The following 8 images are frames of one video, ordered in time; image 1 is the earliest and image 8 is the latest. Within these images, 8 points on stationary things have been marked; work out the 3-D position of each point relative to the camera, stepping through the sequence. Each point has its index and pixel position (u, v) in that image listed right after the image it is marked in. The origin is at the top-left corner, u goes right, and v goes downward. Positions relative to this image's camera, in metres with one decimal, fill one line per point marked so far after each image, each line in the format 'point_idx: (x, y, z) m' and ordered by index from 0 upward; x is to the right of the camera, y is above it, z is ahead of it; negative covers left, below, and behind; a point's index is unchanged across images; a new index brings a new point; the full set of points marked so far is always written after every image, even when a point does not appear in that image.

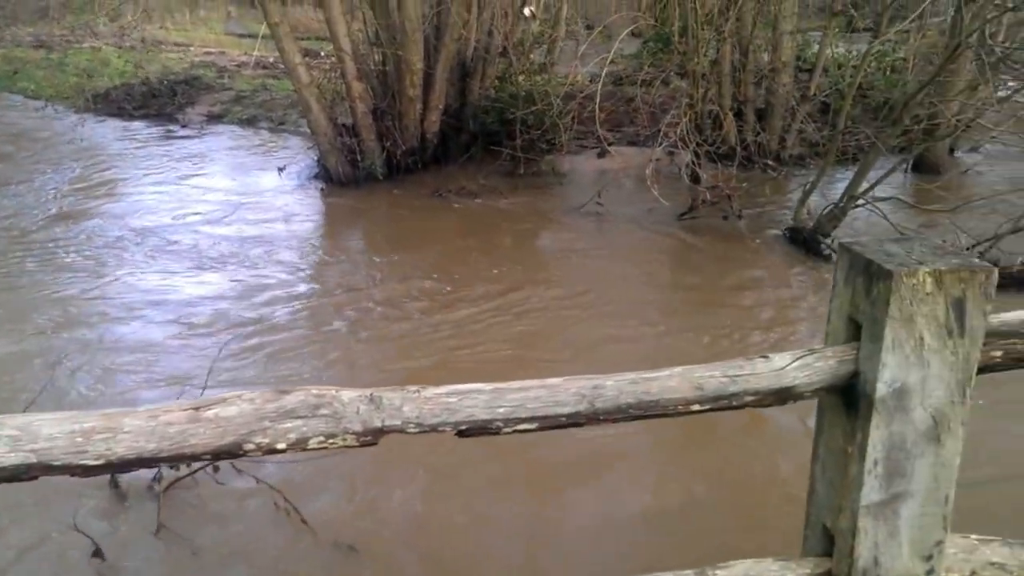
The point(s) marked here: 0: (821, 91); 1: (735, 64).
0: (+4.2, +2.6, +9.7) m
1: (+3.0, +3.1, +9.9) m
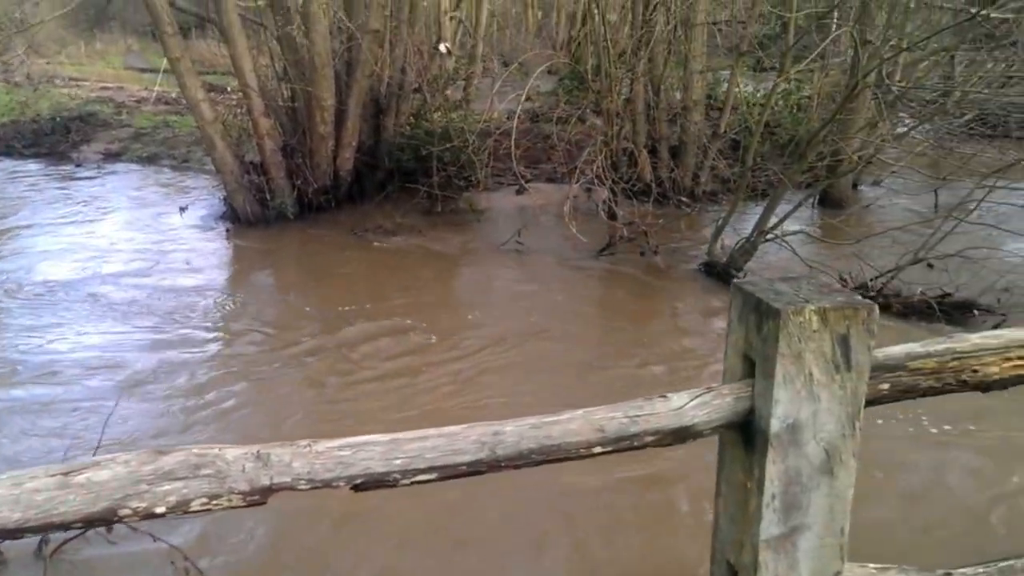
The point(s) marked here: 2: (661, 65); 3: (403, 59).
0: (+3.0, +2.2, +9.9) m
1: (+1.9, +2.6, +10.0) m
2: (+2.0, +3.0, +9.8) m
3: (-1.5, +3.2, +10.0) m
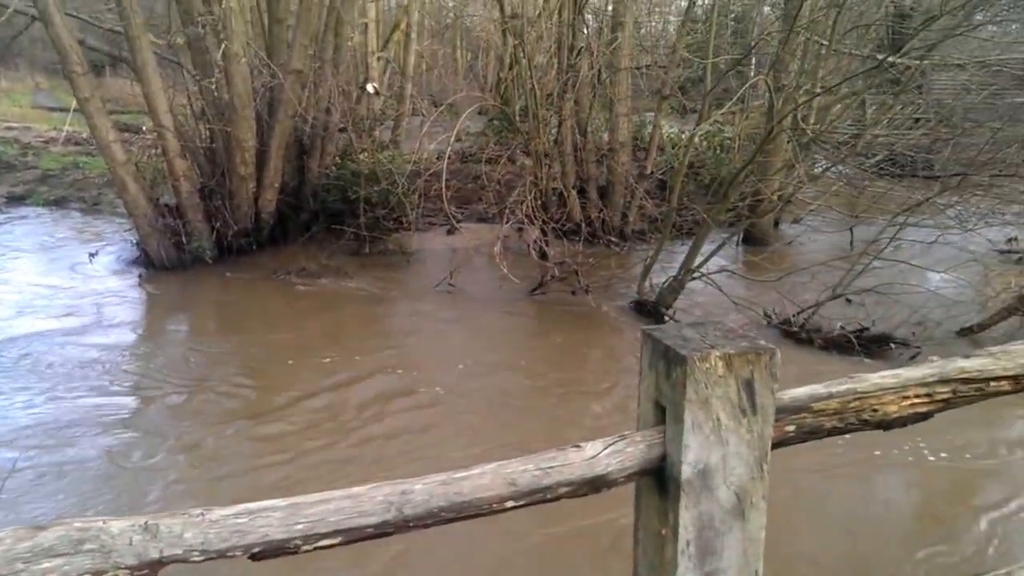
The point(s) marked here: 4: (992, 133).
0: (+2.0, +1.6, +10.0) m
1: (+0.9, +2.0, +10.1) m
2: (+1.0, +2.5, +9.9) m
3: (-2.5, +2.6, +9.8) m
4: (+6.1, +2.0, +9.2) m
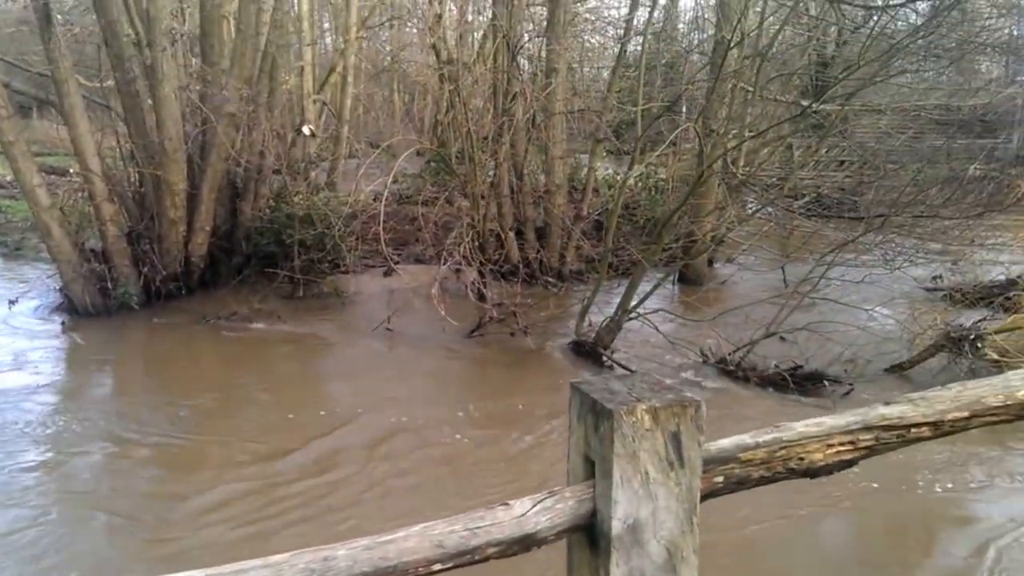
0: (+1.2, +1.1, +10.1) m
1: (0.0, +1.4, +10.2) m
2: (+0.1, +1.9, +10.0) m
3: (-3.4, +2.0, +9.8) m
4: (+5.3, +1.5, +9.5) m
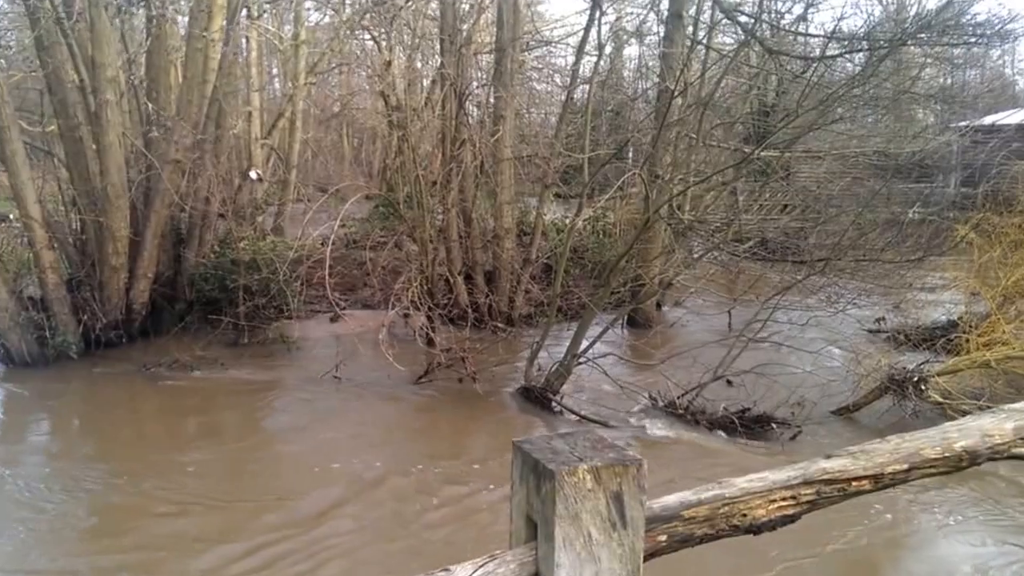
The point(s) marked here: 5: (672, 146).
0: (+0.5, +0.5, +10.1) m
1: (-0.7, +0.8, +10.2) m
2: (-0.6, +1.3, +10.0) m
3: (-4.1, +1.3, +9.7) m
4: (+4.6, +0.9, +9.7) m
5: (+2.1, +1.9, +9.7) m
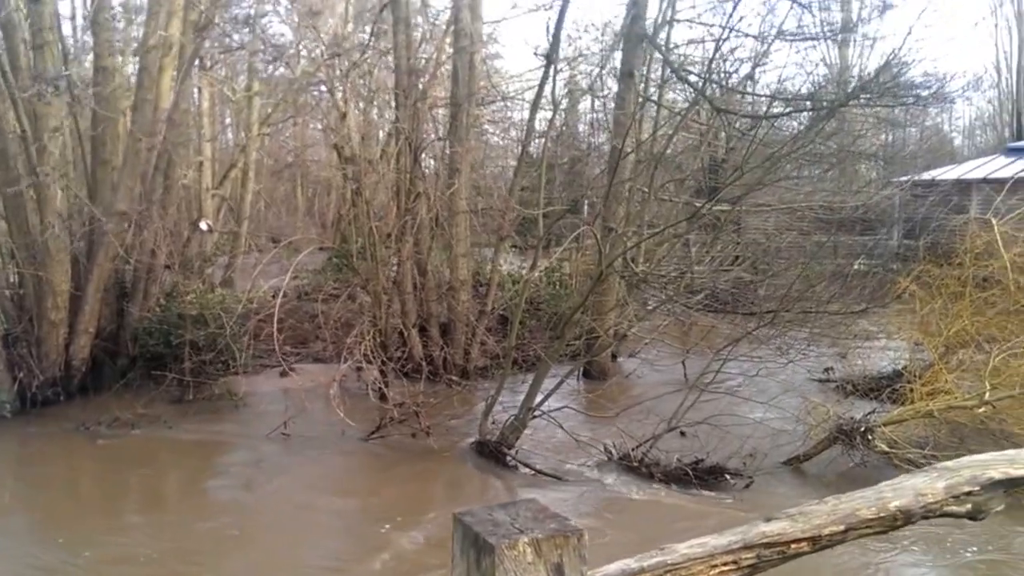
0: (-0.2, -0.3, +10.1) m
1: (-1.4, +0.1, +10.1) m
2: (-1.2, +0.6, +10.0) m
3: (-4.7, +0.6, +9.5) m
4: (+4.0, +0.2, +9.9) m
5: (+1.5, +1.2, +9.8) m
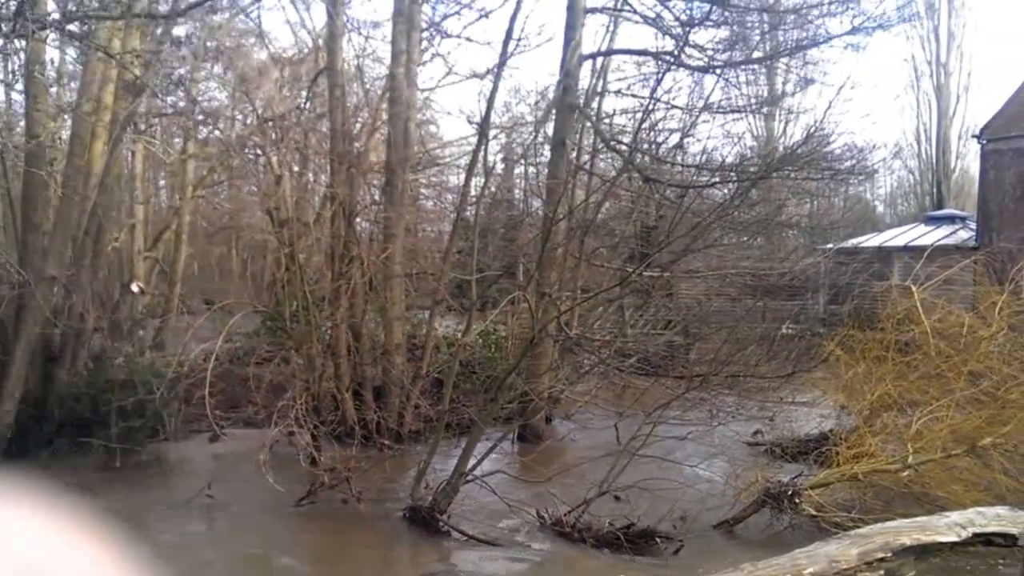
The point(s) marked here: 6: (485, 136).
0: (-1.1, -1.2, +10.2) m
1: (-2.3, -0.8, +10.1) m
2: (-2.1, -0.3, +10.0) m
3: (-5.6, -0.2, +9.4) m
4: (+3.0, -0.7, +10.1) m
5: (+0.6, +0.3, +10.0) m
6: (-0.4, +2.1, +9.9) m
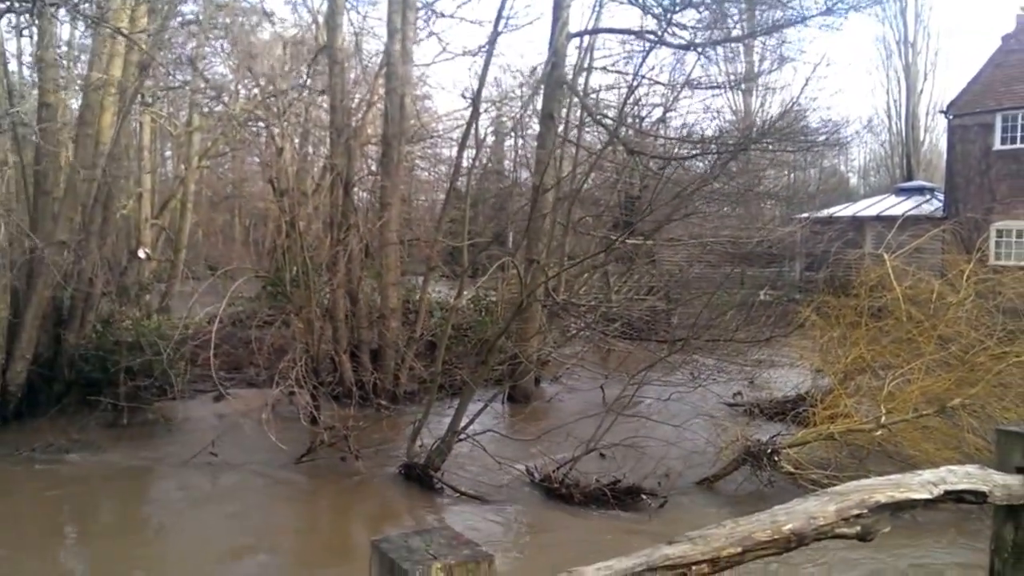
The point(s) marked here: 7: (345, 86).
0: (-1.2, -0.7, +10.6) m
1: (-2.4, -0.3, +10.6) m
2: (-2.2, +0.2, +10.5) m
3: (-5.7, +0.3, +9.8) m
4: (+2.9, -0.2, +10.6) m
5: (+0.5, +0.8, +10.4) m
6: (-0.5, +2.6, +10.4) m
7: (-2.5, +3.0, +10.7) m
